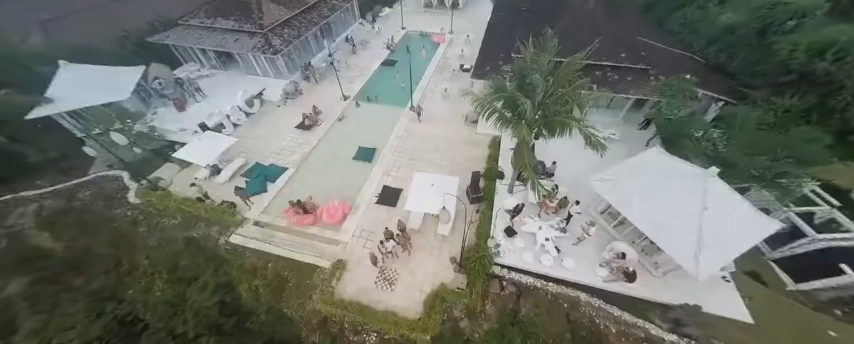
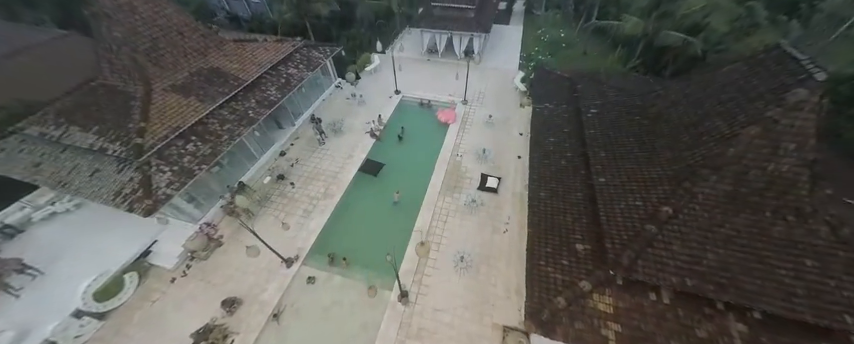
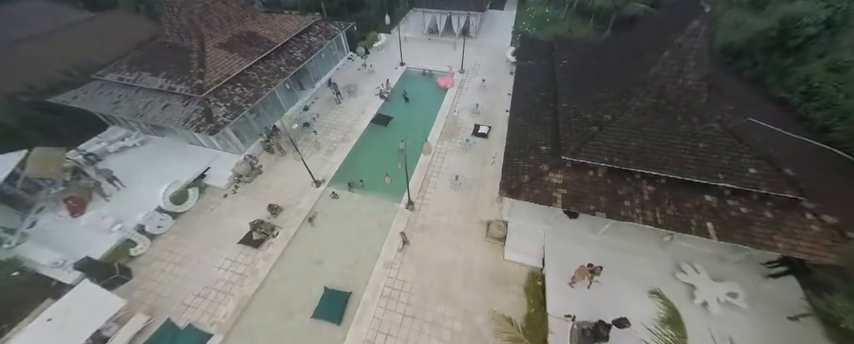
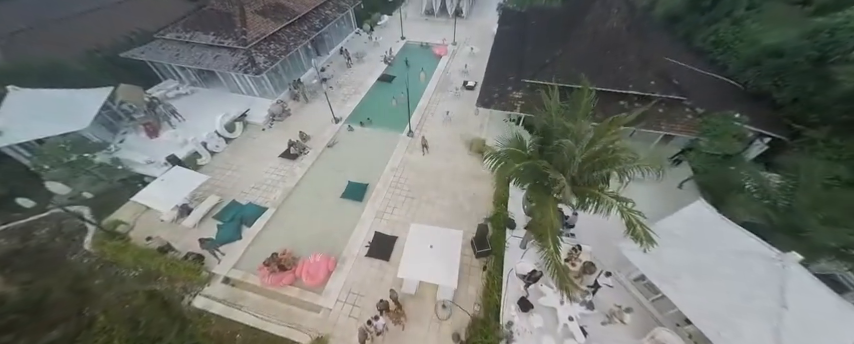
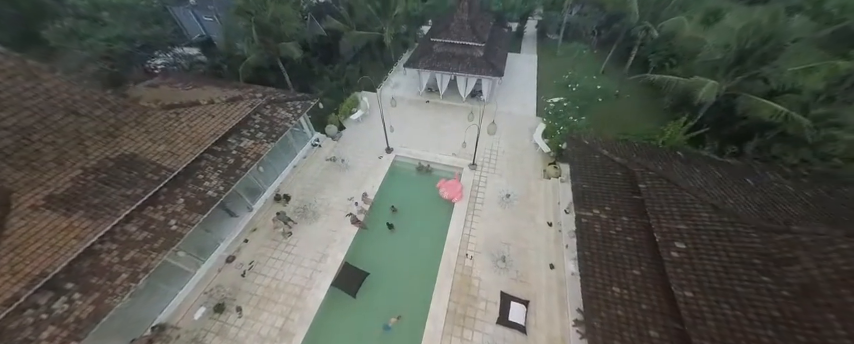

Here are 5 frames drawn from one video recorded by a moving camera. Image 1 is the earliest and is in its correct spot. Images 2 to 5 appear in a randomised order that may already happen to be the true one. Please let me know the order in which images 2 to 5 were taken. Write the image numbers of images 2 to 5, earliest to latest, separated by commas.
4, 3, 2, 5
